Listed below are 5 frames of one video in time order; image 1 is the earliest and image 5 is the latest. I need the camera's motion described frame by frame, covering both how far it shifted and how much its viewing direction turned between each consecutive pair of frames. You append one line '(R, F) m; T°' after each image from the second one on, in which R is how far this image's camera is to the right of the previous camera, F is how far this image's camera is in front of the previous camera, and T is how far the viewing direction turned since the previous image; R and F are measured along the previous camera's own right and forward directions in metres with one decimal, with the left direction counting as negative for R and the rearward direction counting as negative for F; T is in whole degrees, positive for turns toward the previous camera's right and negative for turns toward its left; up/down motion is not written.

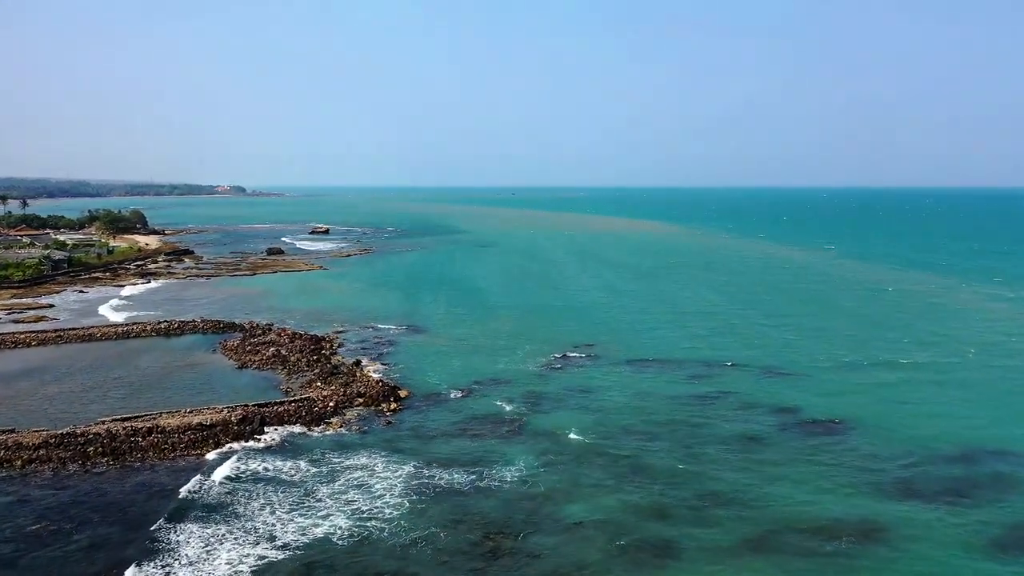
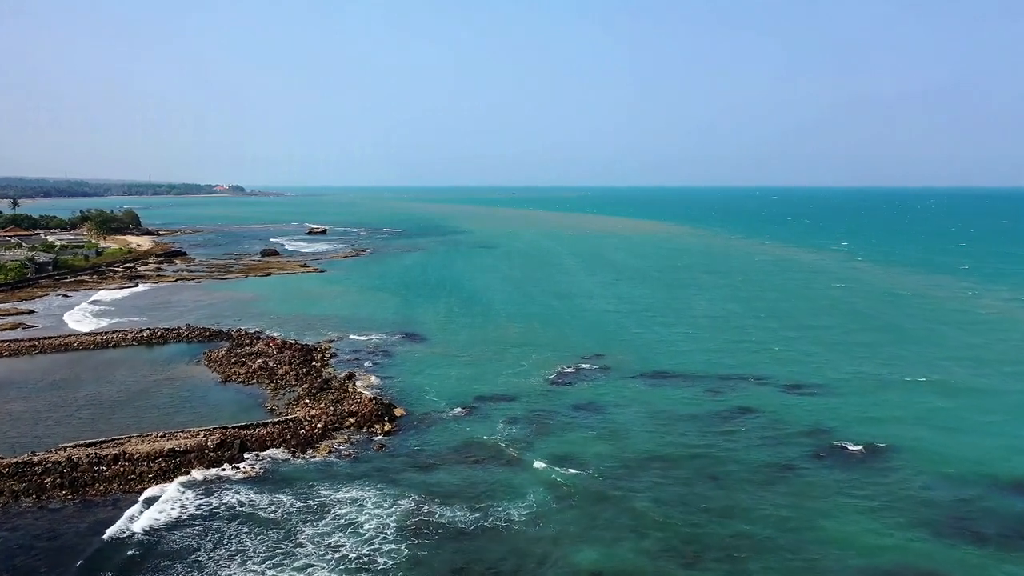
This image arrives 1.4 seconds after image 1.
(-0.2, +2.7) m; 0°
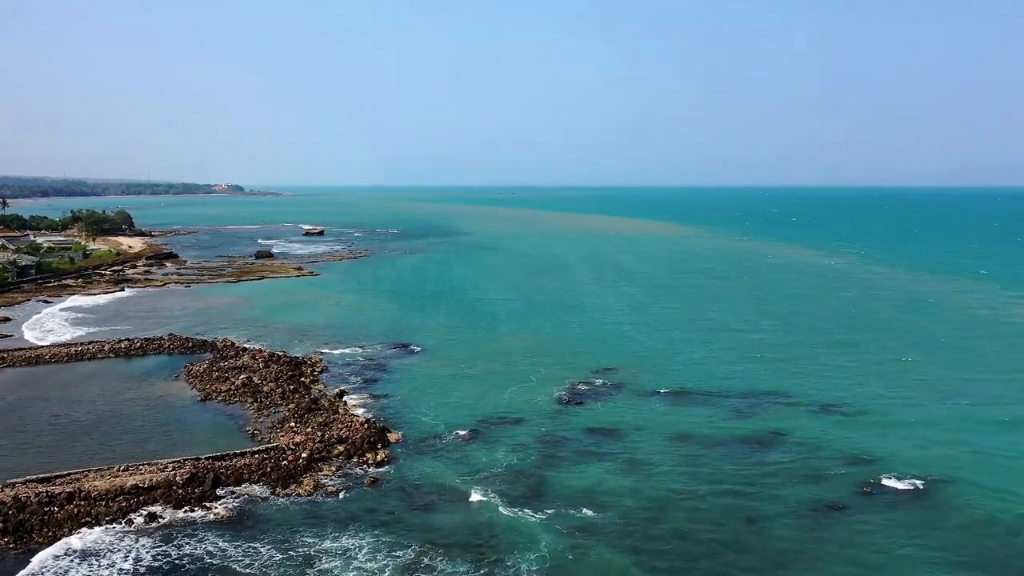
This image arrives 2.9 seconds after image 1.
(-0.3, +3.0) m; 0°
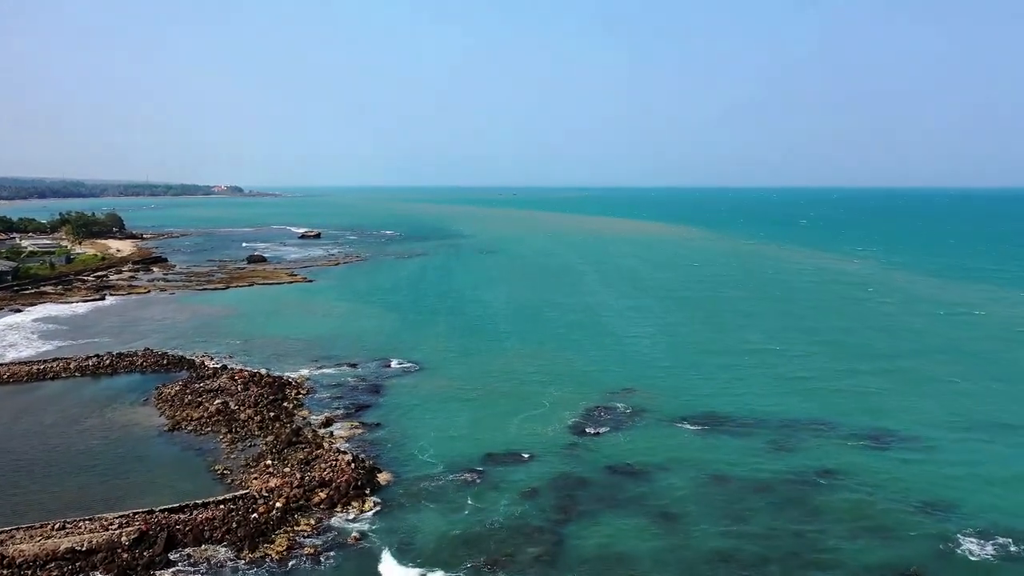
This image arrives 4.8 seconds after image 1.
(-0.3, +3.7) m; 0°
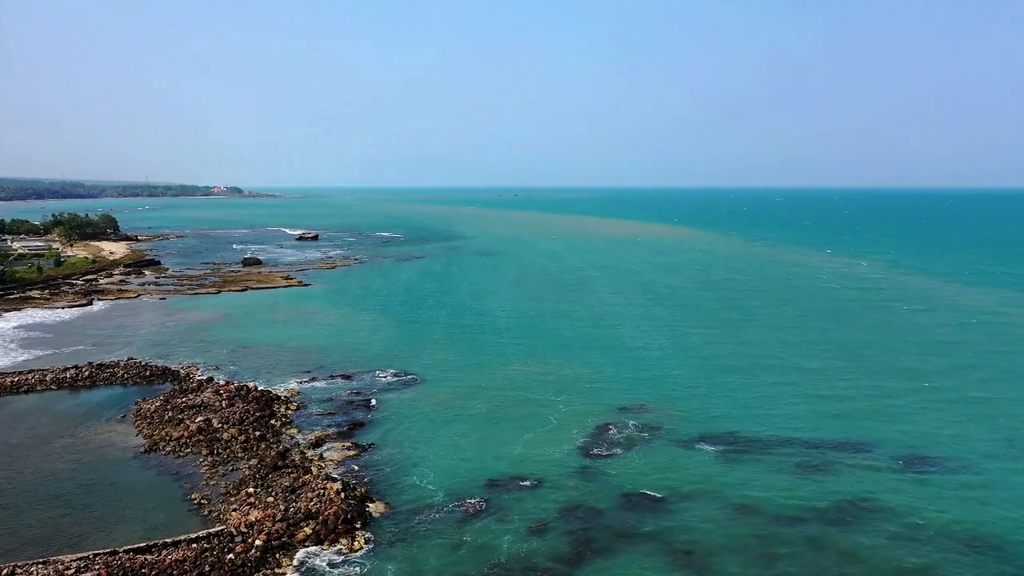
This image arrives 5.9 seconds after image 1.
(-0.2, +2.1) m; 0°
